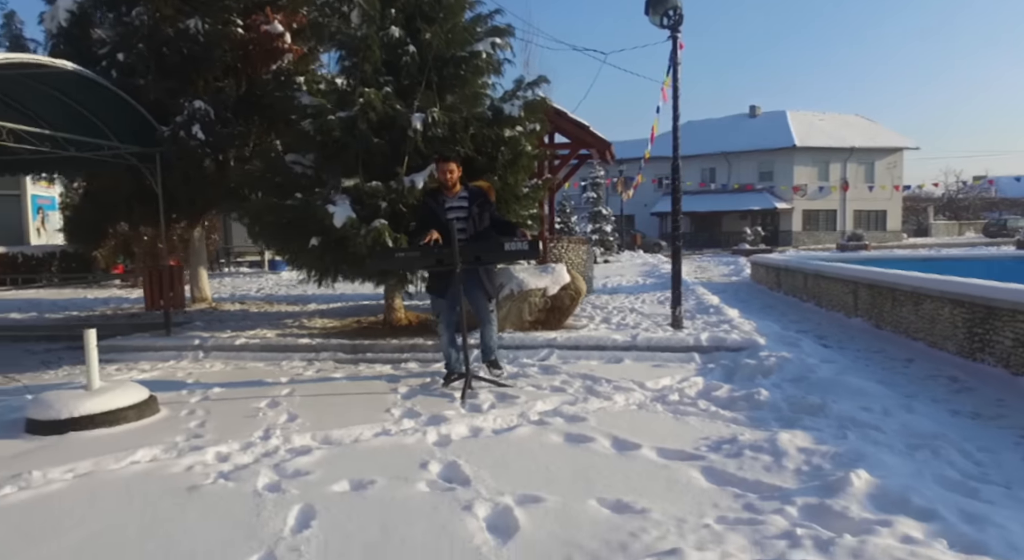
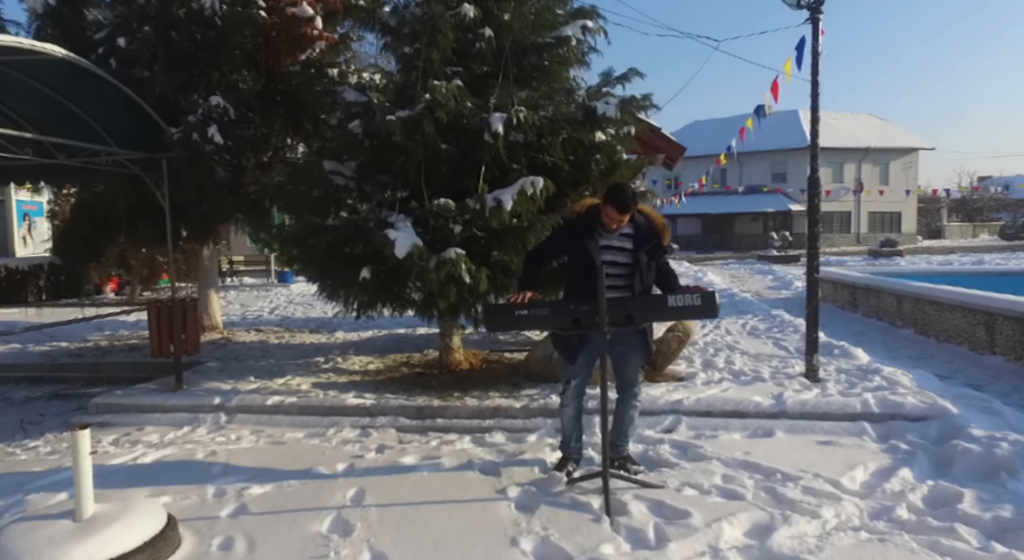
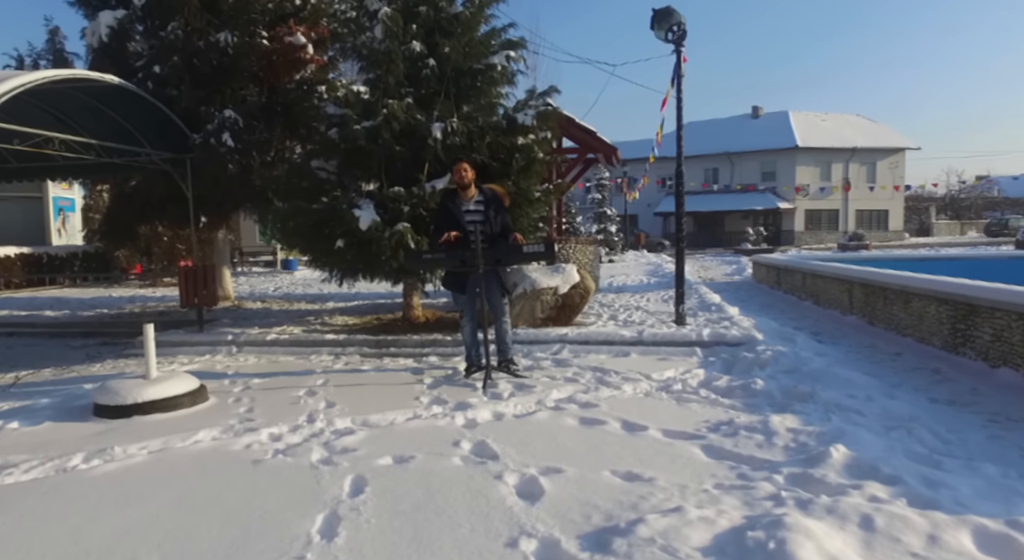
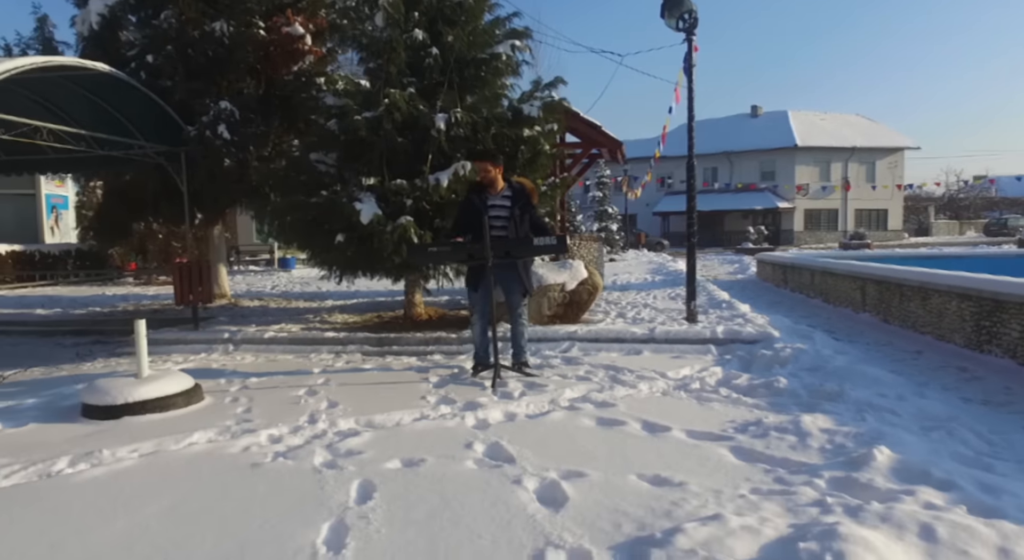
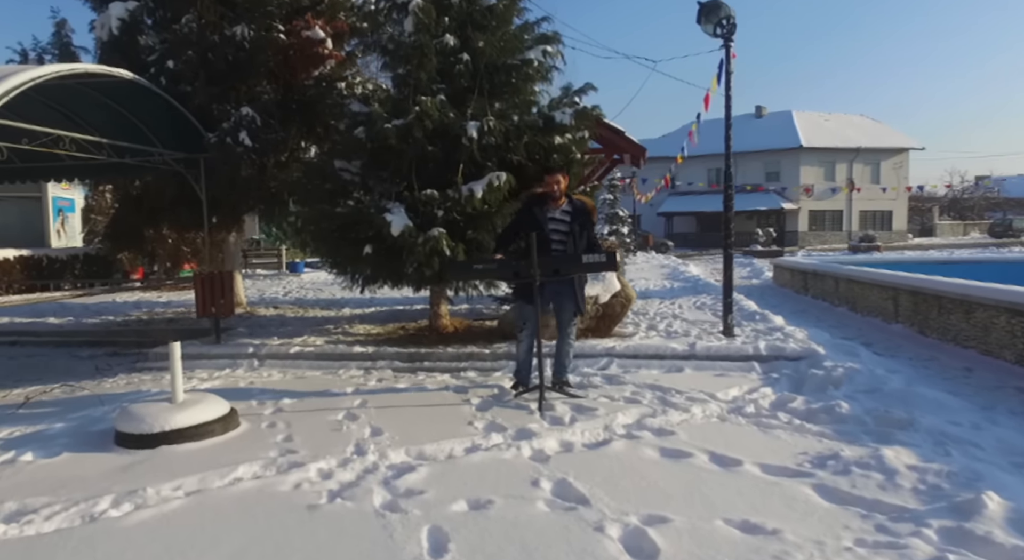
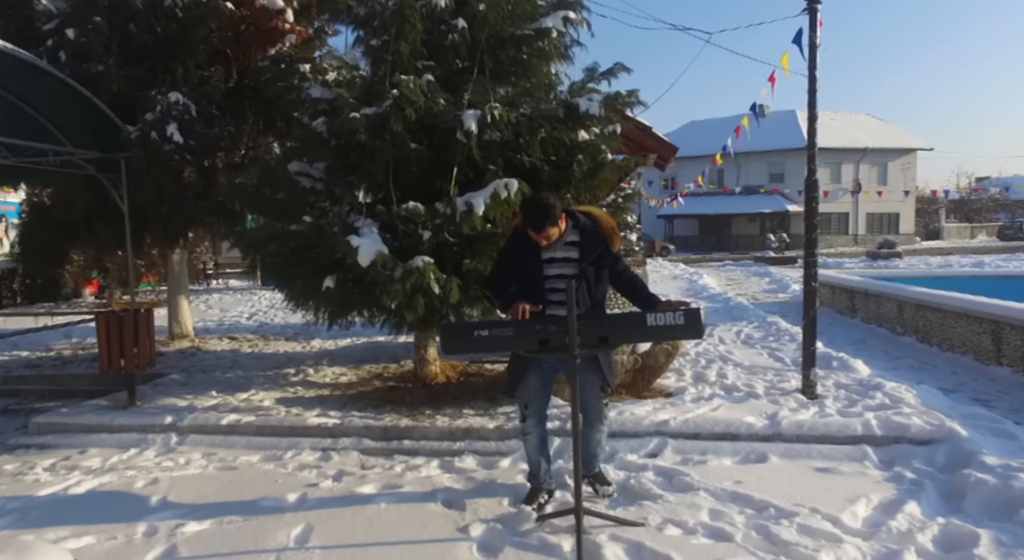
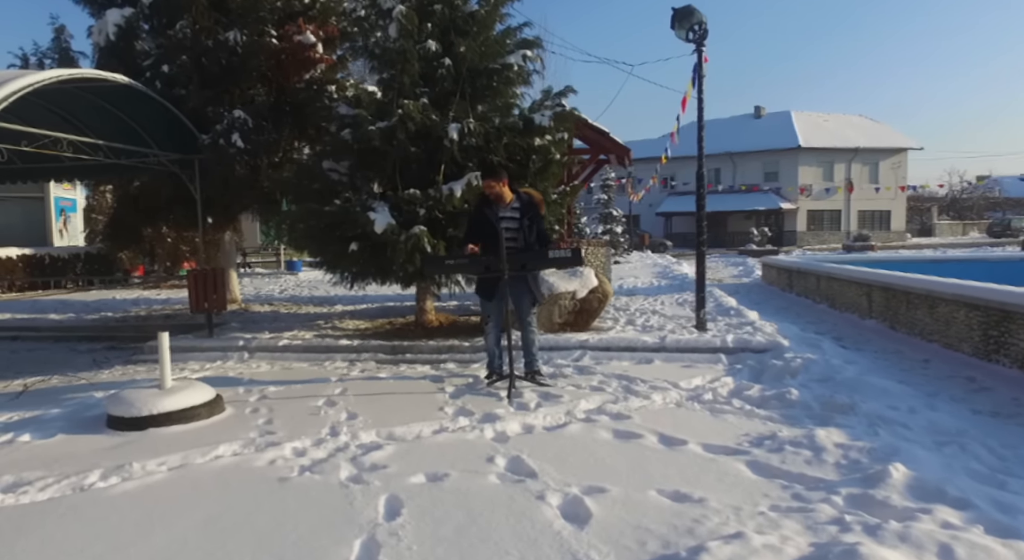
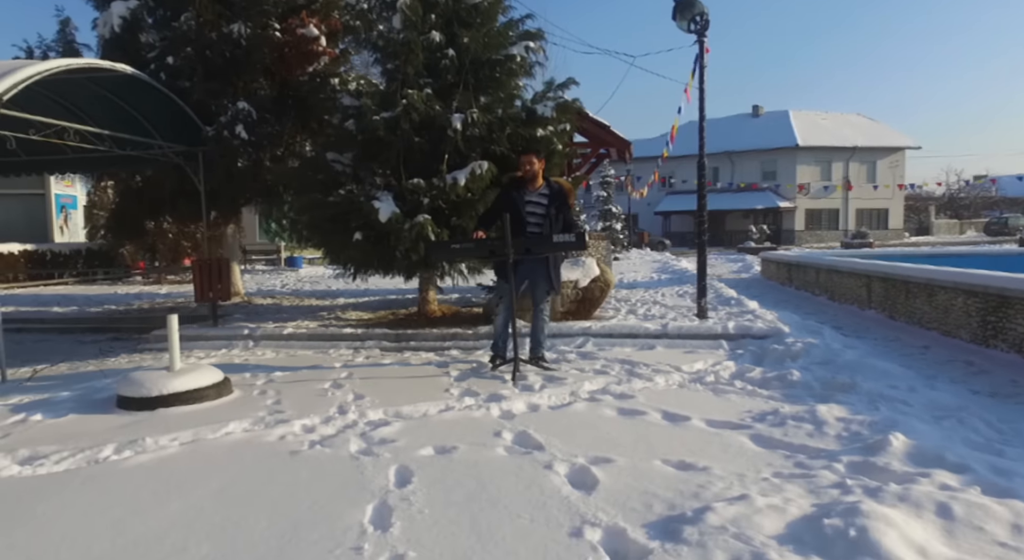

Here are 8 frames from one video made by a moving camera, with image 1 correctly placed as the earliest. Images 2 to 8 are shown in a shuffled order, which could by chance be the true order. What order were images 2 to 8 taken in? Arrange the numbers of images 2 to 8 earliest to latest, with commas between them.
4, 8, 3, 7, 5, 2, 6
